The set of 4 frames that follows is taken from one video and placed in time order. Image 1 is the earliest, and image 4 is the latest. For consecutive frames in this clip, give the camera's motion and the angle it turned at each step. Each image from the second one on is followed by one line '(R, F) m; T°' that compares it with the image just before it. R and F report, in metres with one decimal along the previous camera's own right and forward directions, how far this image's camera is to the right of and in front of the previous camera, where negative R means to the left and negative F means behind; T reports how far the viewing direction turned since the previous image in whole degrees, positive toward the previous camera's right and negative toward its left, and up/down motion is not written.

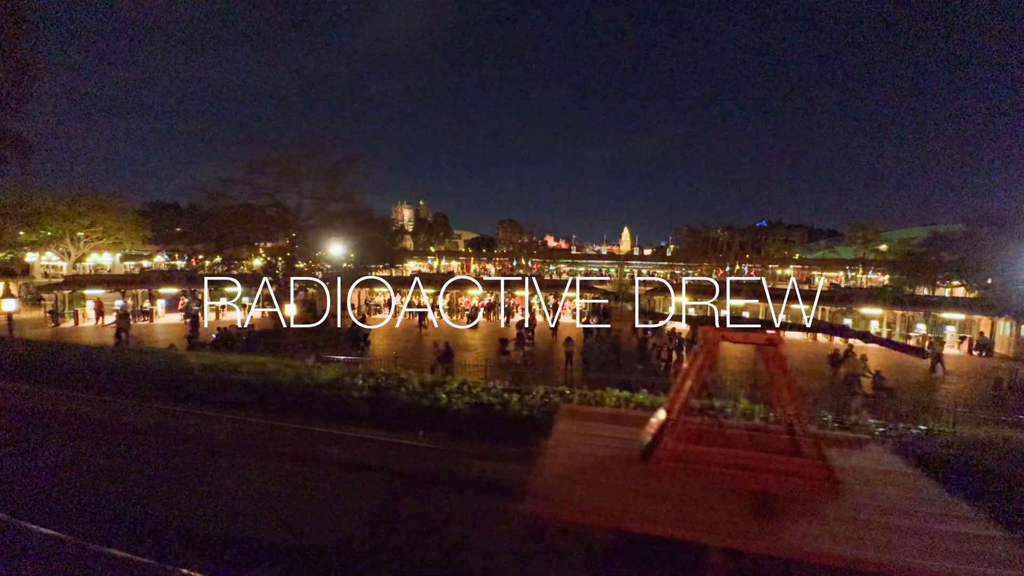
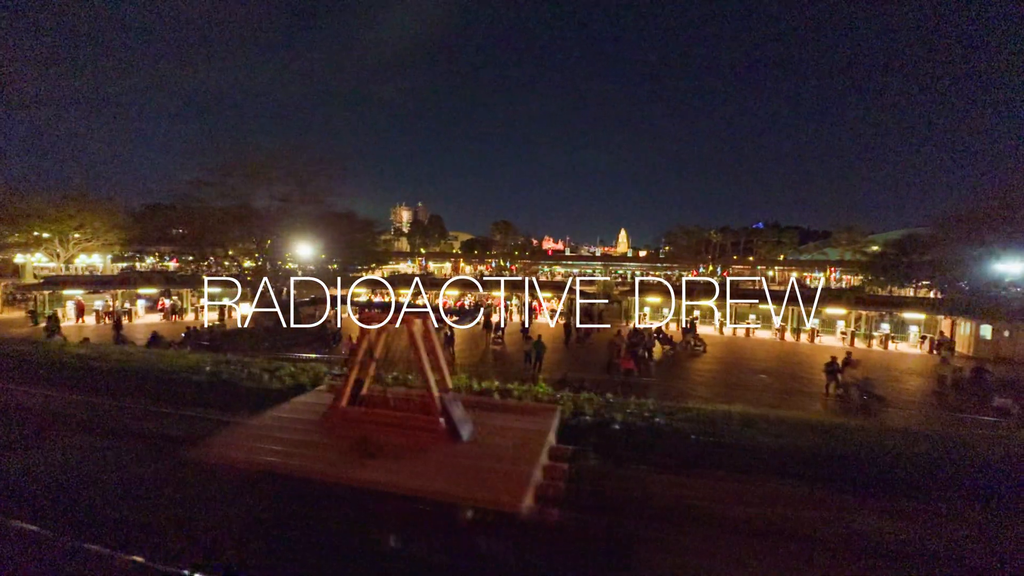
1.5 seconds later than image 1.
(+1.0, -0.3) m; 0°
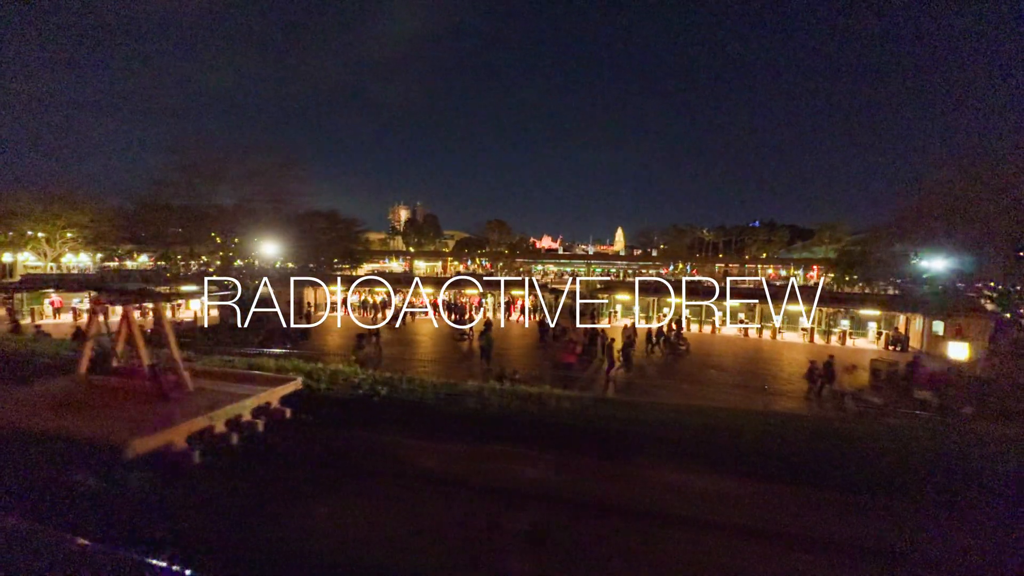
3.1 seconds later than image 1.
(+1.1, -0.4) m; 0°
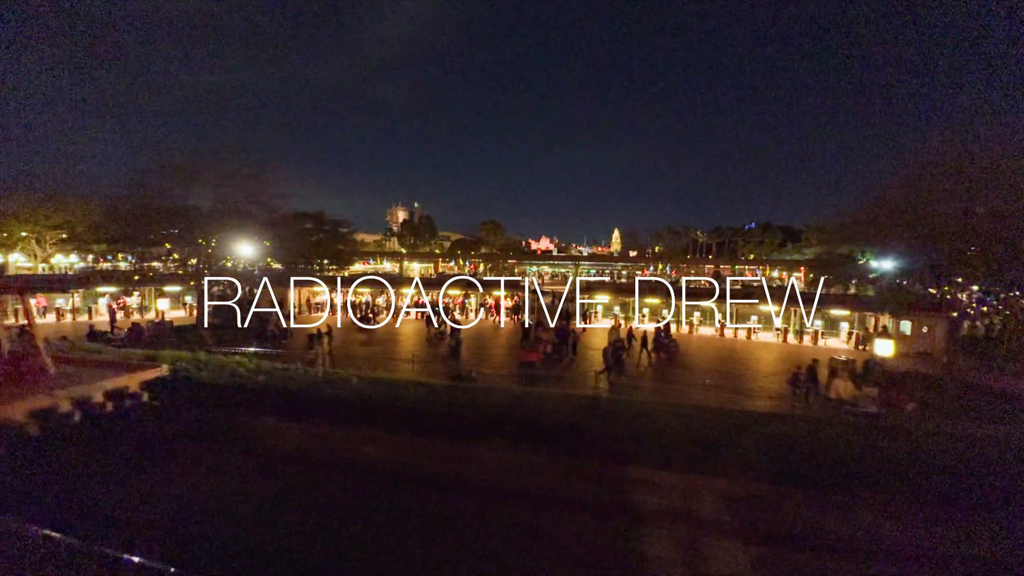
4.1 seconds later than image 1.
(+0.8, -0.3) m; 0°
